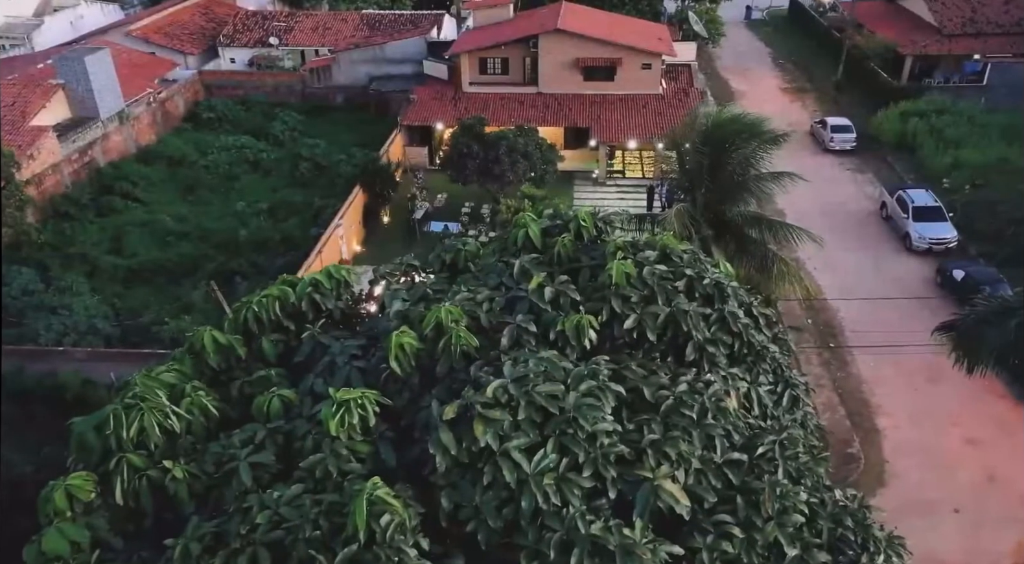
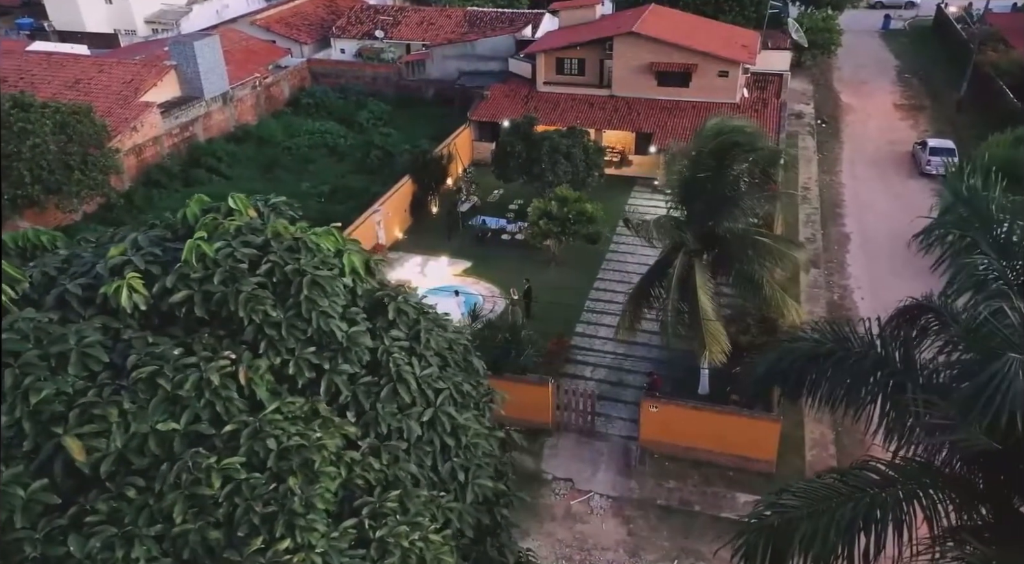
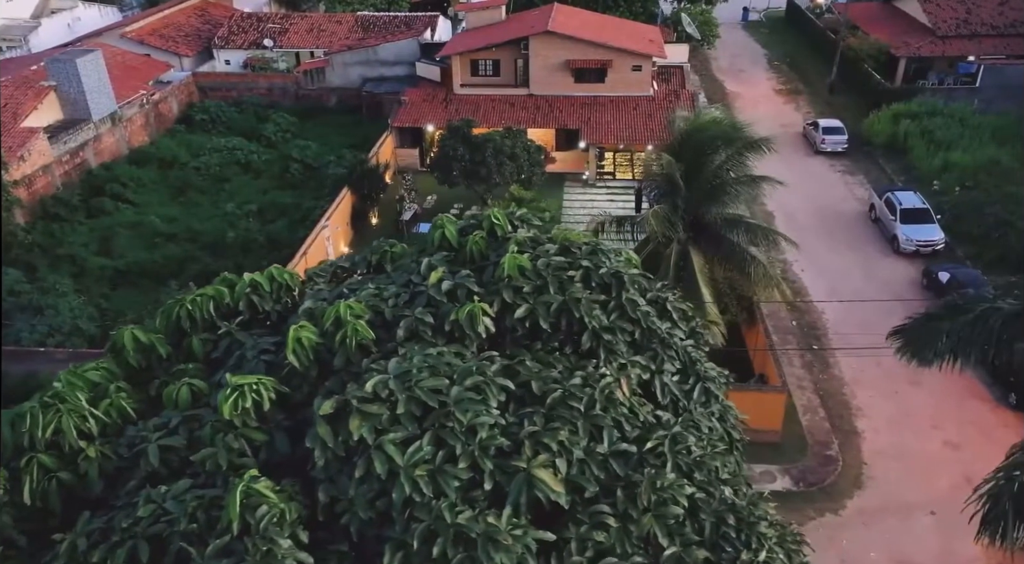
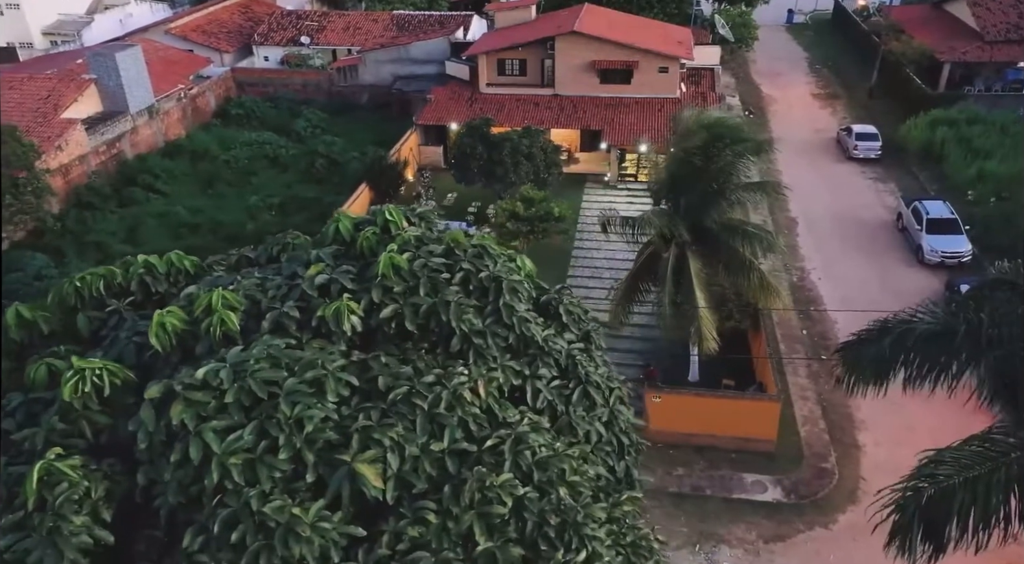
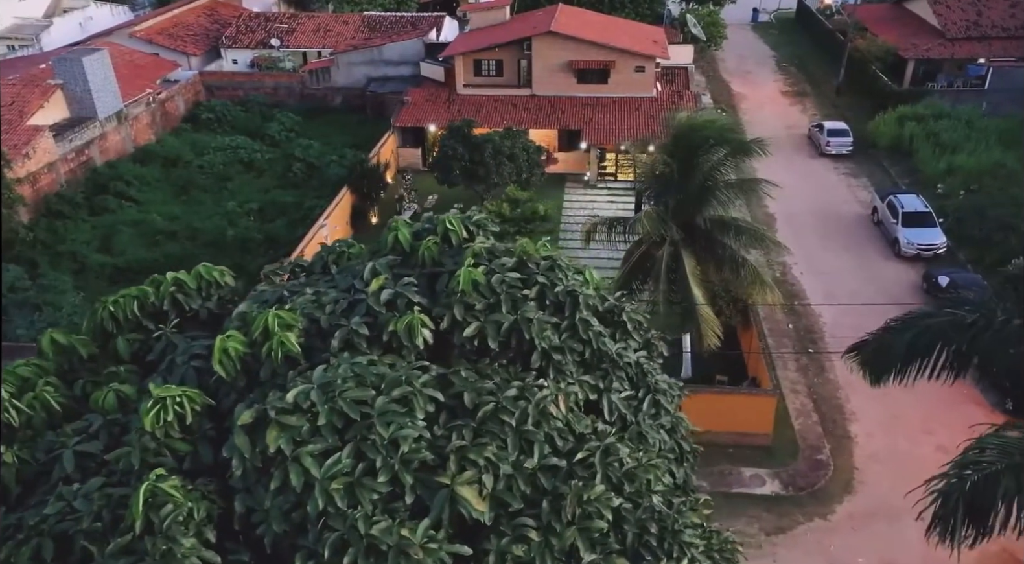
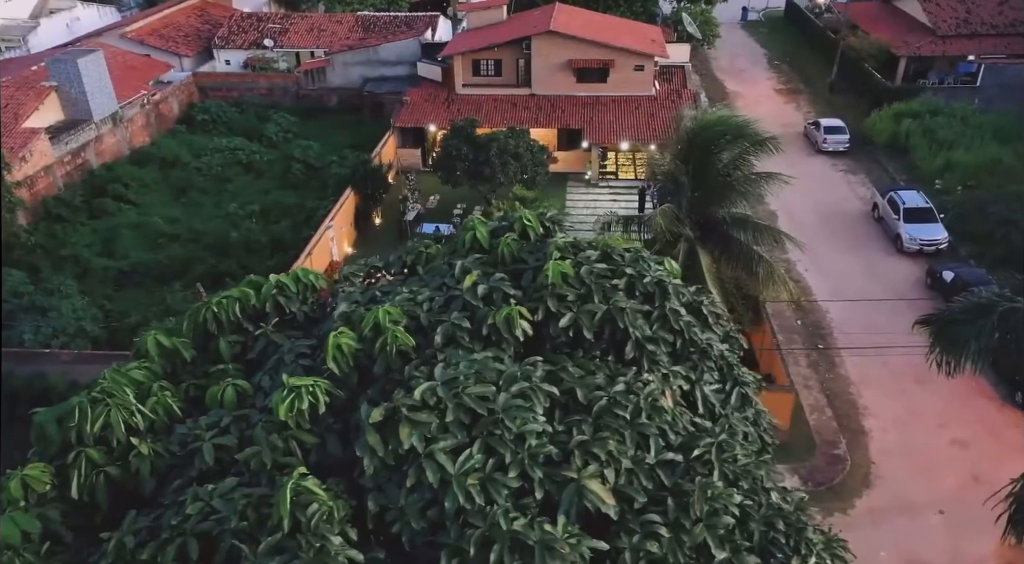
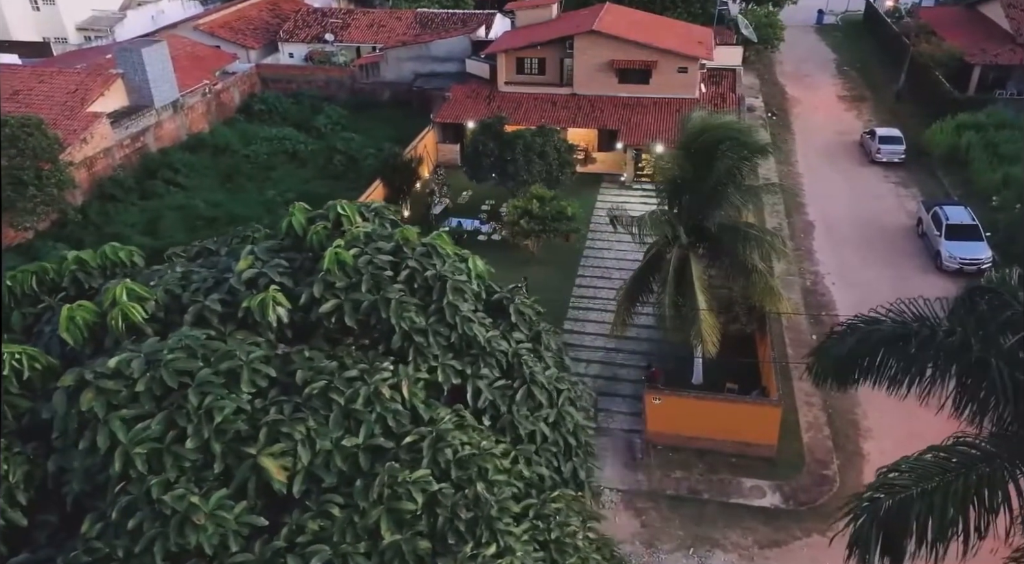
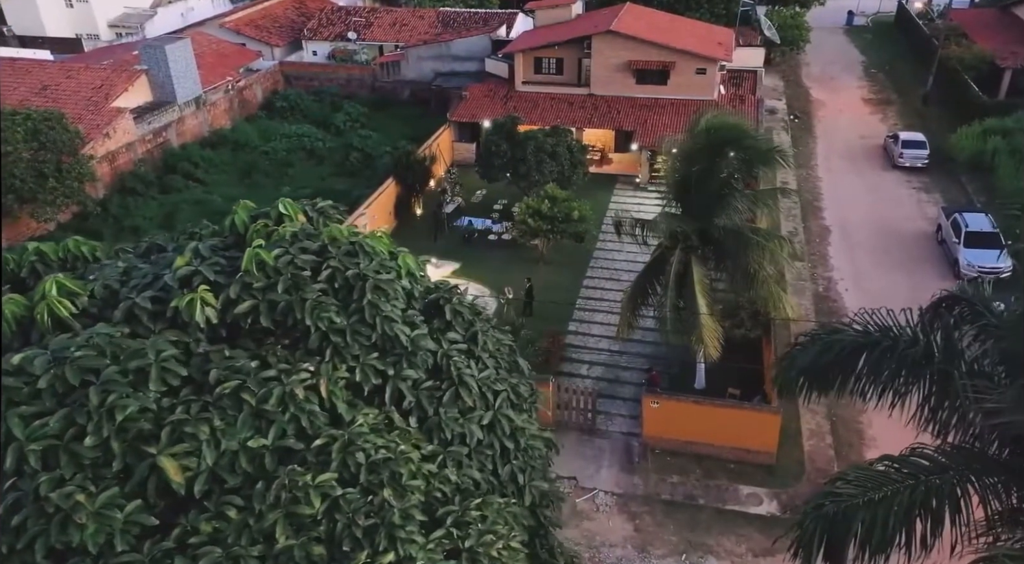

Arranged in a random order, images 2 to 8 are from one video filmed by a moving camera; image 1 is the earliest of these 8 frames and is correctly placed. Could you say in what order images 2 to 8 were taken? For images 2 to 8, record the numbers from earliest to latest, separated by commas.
6, 3, 5, 4, 7, 8, 2
